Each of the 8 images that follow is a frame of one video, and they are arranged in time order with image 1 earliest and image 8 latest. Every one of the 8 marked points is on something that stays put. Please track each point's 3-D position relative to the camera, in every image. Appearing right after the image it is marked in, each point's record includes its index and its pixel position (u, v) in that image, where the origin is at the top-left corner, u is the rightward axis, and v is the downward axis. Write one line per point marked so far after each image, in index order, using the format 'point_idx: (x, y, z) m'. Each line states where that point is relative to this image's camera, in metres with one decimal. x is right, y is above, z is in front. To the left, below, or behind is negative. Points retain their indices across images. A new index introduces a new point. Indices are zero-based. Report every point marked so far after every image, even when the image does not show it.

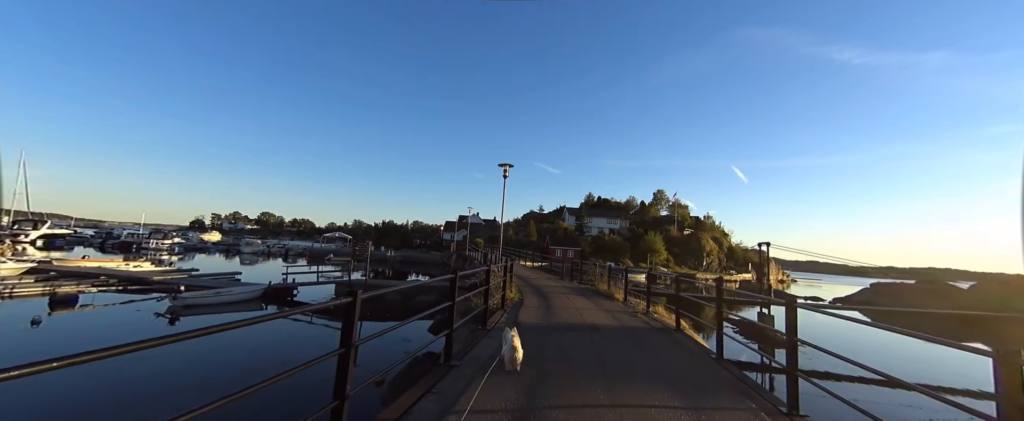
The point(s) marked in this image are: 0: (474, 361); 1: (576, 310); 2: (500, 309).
0: (-0.6, -2.4, +5.4) m
1: (+1.7, -2.7, +9.1) m
2: (-0.3, -2.6, +9.0) m
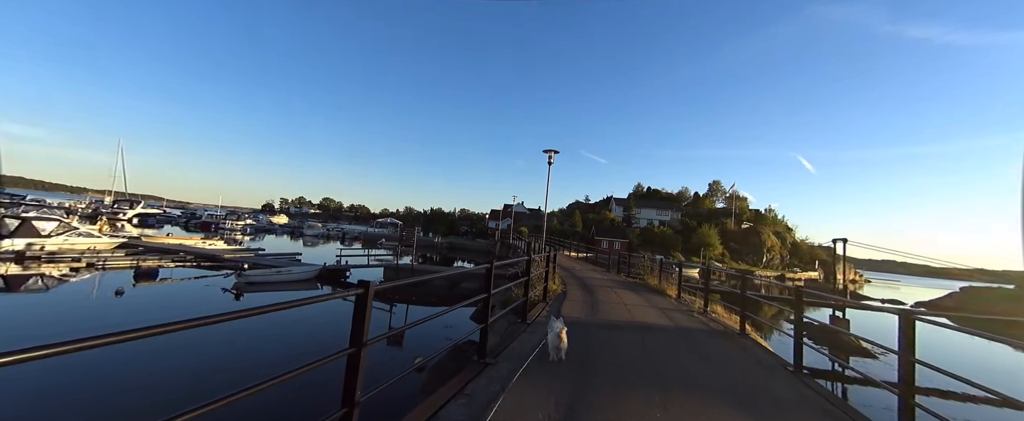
0: (0.0, -2.2, +5.0) m
1: (+2.7, -2.4, +8.4) m
2: (+0.7, -2.3, +8.6) m
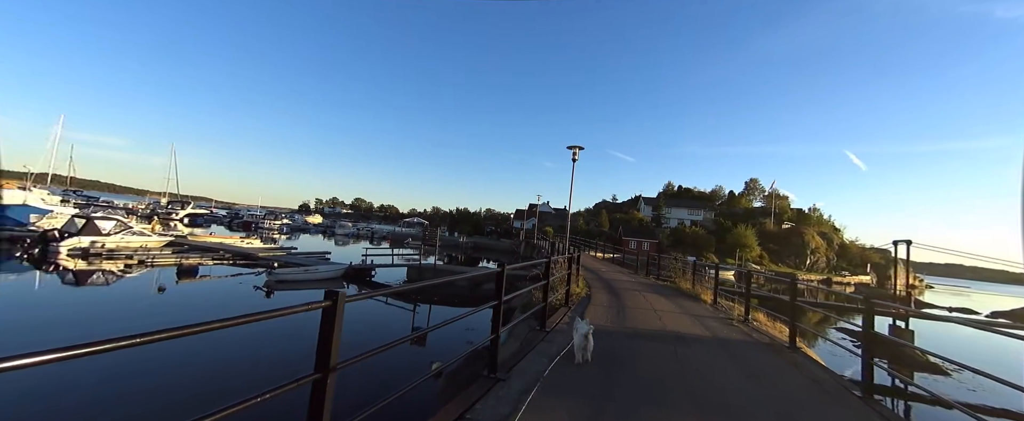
0: (+0.2, -2.1, +4.6) m
1: (+3.2, -2.3, +7.7) m
2: (+1.2, -2.3, +8.0) m
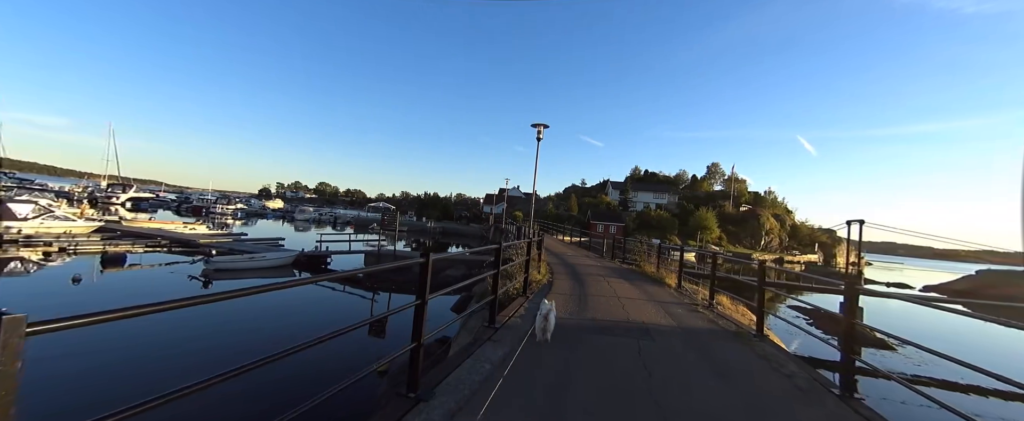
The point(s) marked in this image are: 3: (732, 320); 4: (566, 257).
0: (-0.5, -1.9, +3.8) m
1: (+2.2, -1.9, +7.2) m
2: (+0.2, -1.8, +7.3) m
3: (+4.0, -2.0, +6.3) m
4: (+2.5, -2.2, +15.9) m
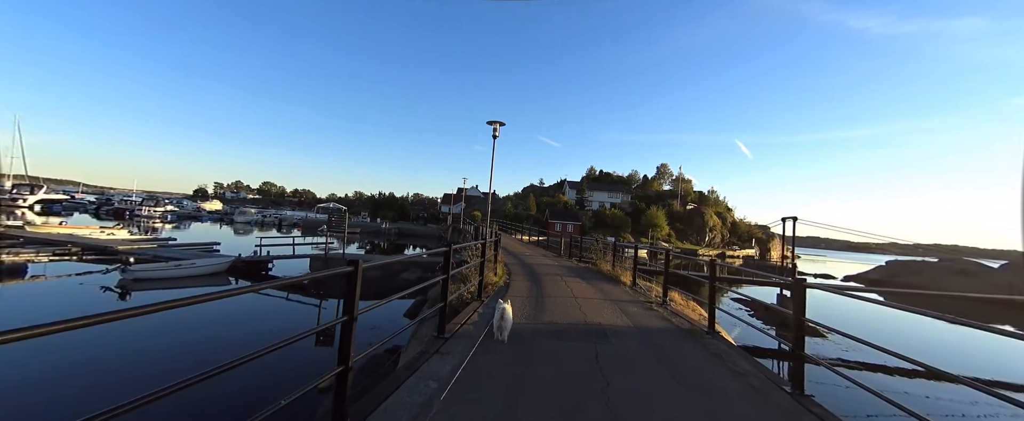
0: (-1.0, -1.9, +3.3) m
1: (+1.3, -1.9, +7.0) m
2: (-0.8, -1.8, +6.9) m
3: (+3.2, -2.0, +6.3) m
4: (+0.5, -2.2, +15.8) m
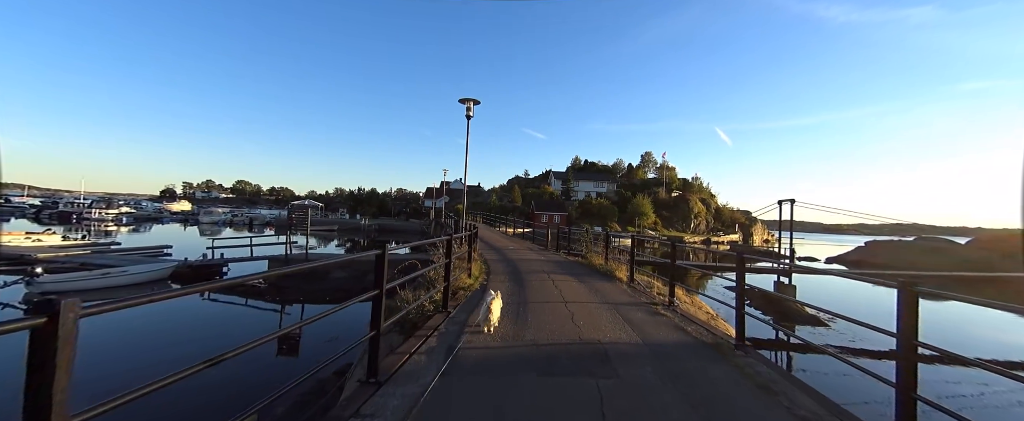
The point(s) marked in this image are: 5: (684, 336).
0: (-1.3, -1.7, +1.9) m
1: (+0.9, -1.6, +5.7) m
2: (-1.2, -1.6, +5.5) m
3: (+2.8, -1.7, +5.1) m
4: (-0.2, -1.8, +14.4) m
5: (+2.3, -1.7, +4.6) m
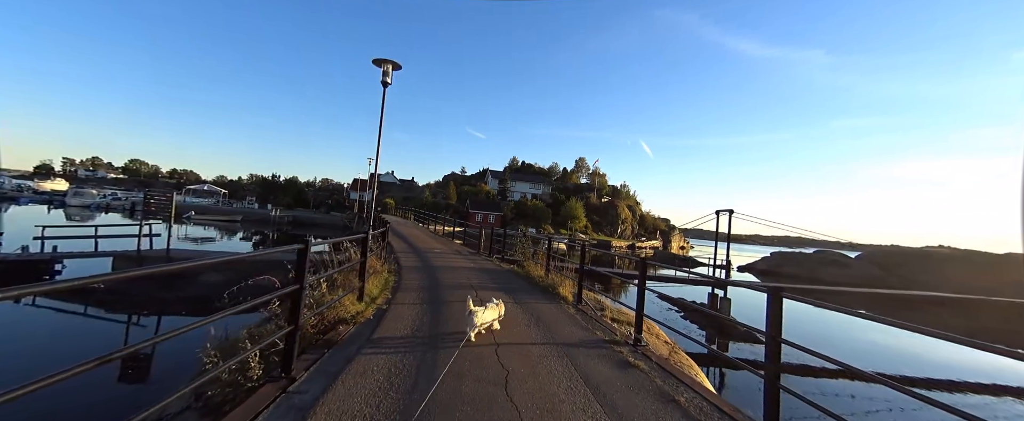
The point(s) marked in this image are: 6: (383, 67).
0: (-1.6, -1.7, -0.4) m
1: (-0.2, -1.6, +3.7) m
2: (-2.1, -1.5, +3.1) m
3: (+1.8, -1.8, +3.5) m
4: (-2.9, -1.6, +12.1) m
5: (+1.4, -1.7, +2.9) m
6: (-3.3, +3.7, +8.8) m
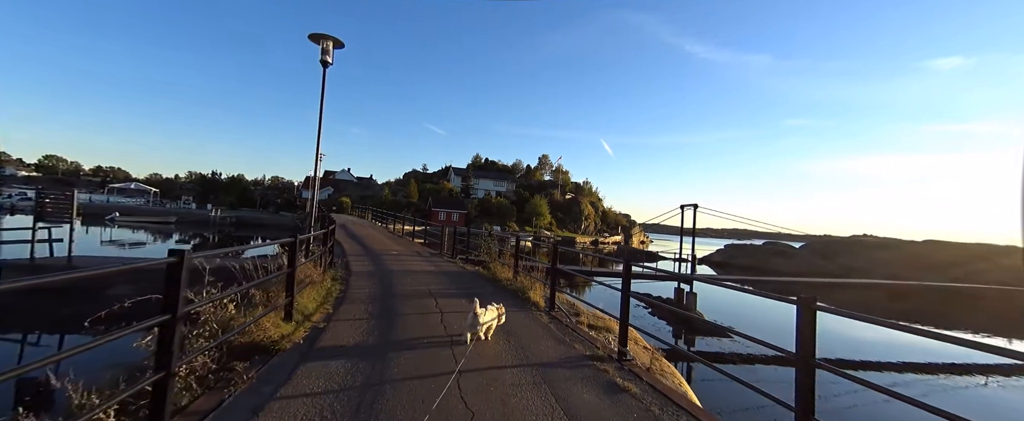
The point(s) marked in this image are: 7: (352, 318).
0: (-1.4, -1.7, -1.3) m
1: (-0.5, -1.6, +2.9) m
2: (-2.4, -1.5, +2.2) m
3: (+1.6, -1.7, +2.9) m
4: (-4.0, -1.6, +11.0) m
5: (+1.2, -1.7, +2.3) m
6: (-4.2, +3.7, +7.6) m
7: (-2.4, -1.6, +5.3) m
